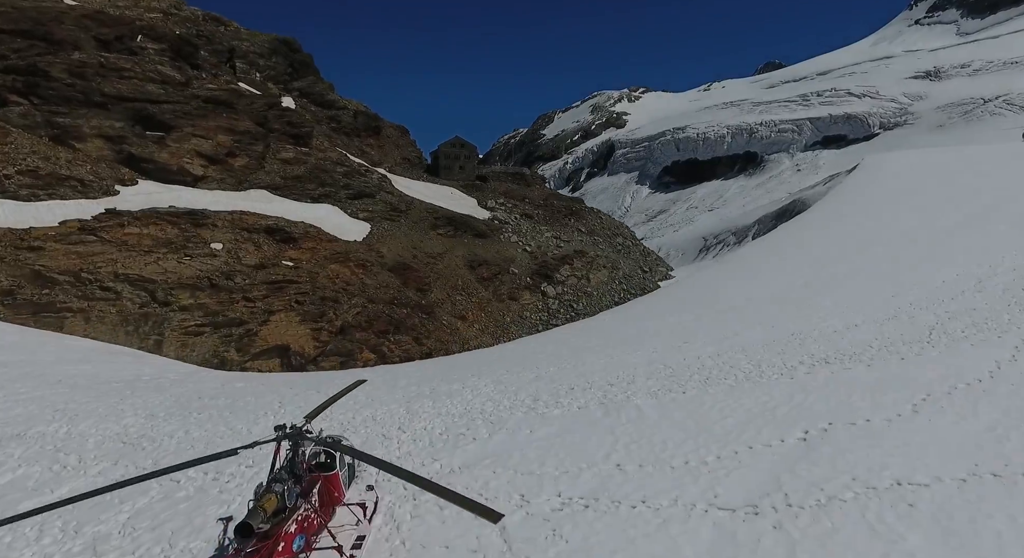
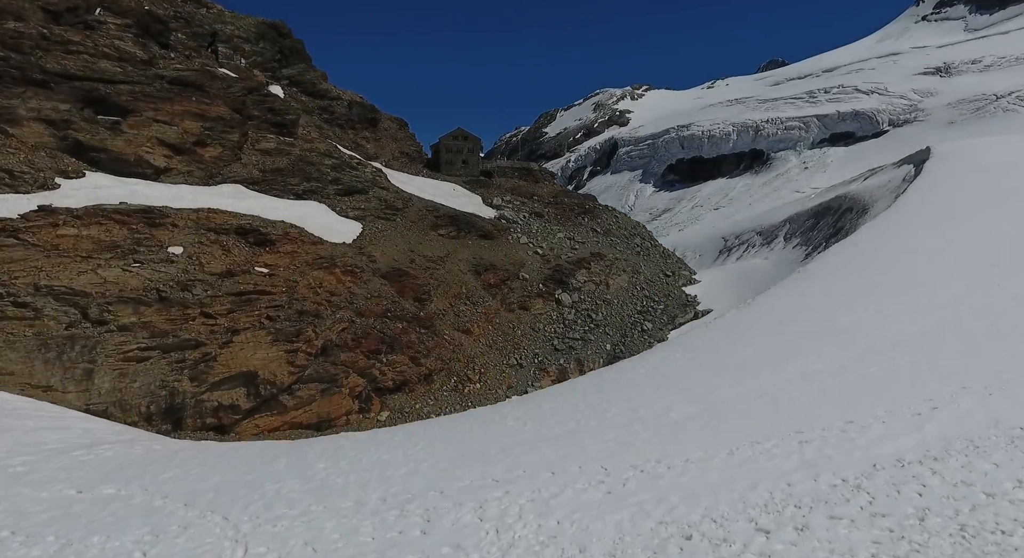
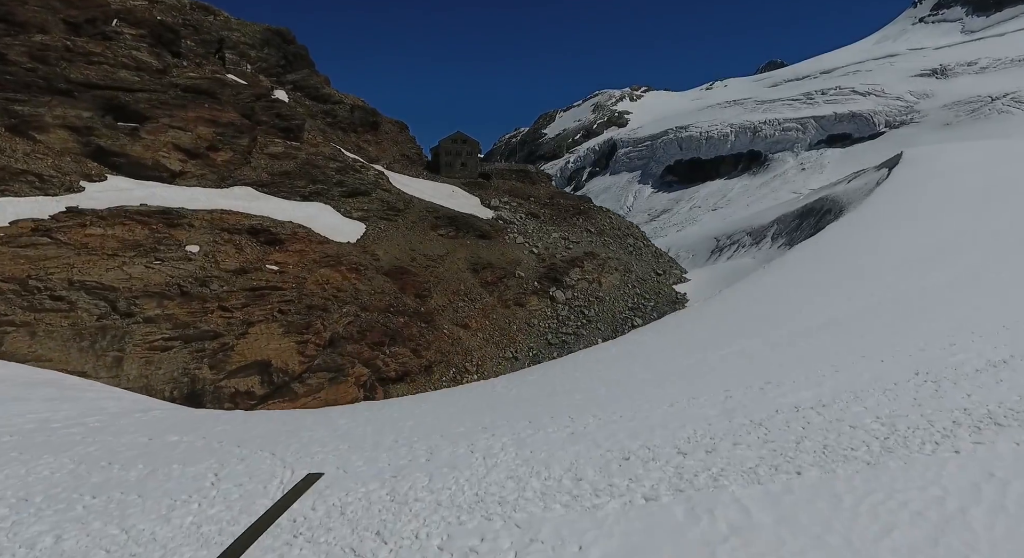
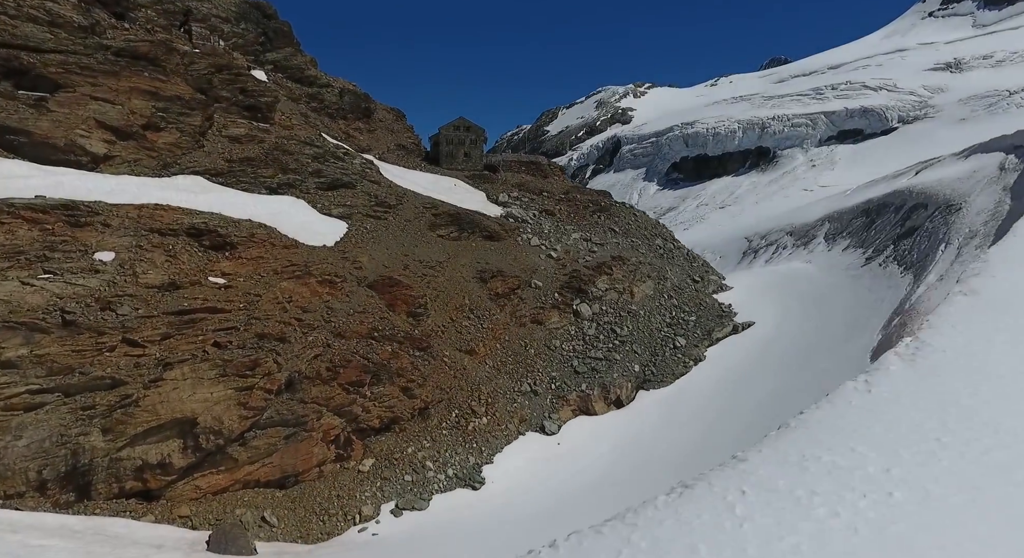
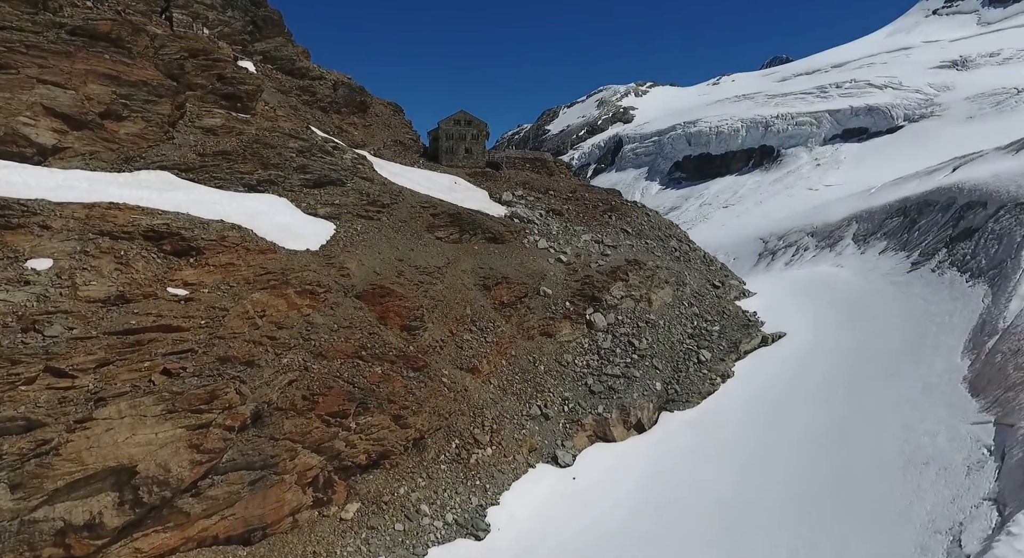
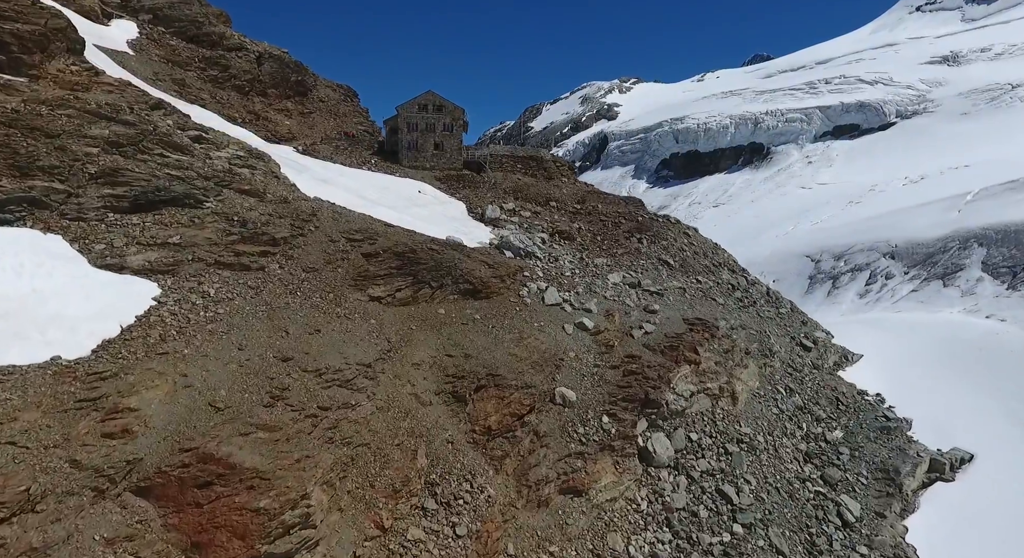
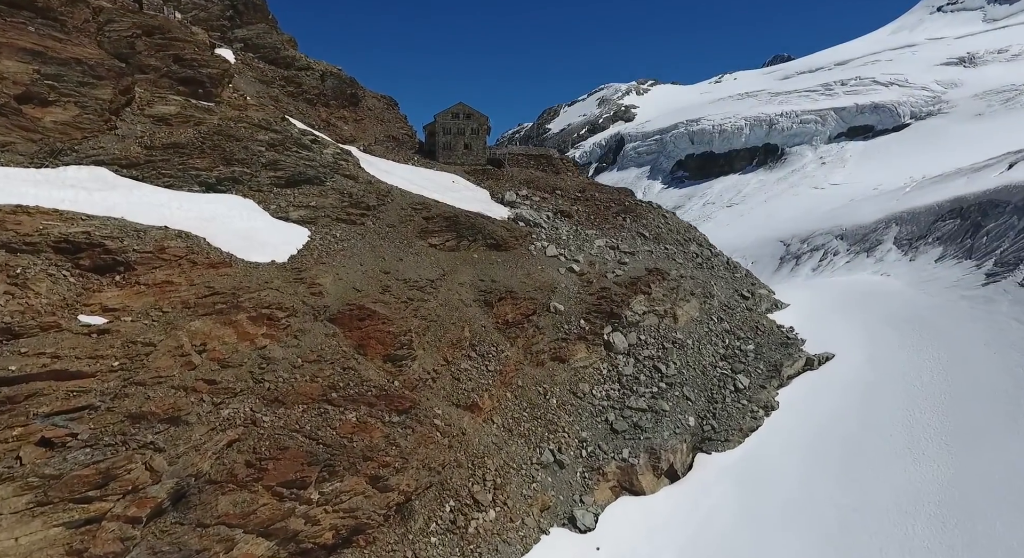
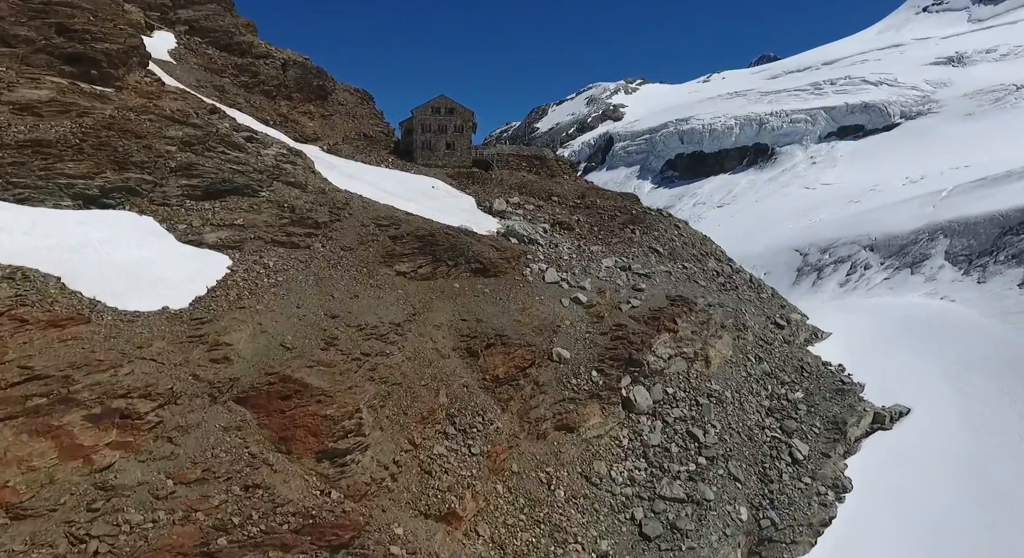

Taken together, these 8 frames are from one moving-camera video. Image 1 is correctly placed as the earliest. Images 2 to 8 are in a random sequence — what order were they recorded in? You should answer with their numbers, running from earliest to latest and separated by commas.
3, 2, 4, 5, 7, 8, 6
